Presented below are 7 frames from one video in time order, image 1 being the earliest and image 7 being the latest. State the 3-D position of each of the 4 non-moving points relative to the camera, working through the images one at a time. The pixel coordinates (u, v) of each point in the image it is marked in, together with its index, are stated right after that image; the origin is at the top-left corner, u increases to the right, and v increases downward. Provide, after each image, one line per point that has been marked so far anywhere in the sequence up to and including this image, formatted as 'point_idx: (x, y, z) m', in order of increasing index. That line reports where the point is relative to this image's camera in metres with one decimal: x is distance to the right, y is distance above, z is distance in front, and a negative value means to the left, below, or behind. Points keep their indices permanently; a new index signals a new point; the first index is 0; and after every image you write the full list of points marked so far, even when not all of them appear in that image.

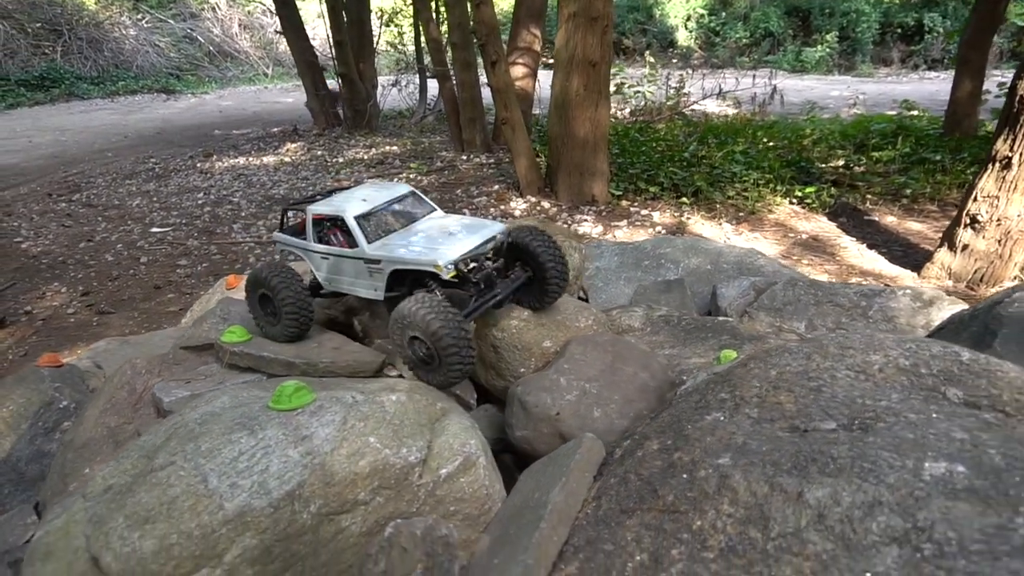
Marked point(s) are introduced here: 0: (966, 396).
0: (+1.3, -0.3, +2.0) m
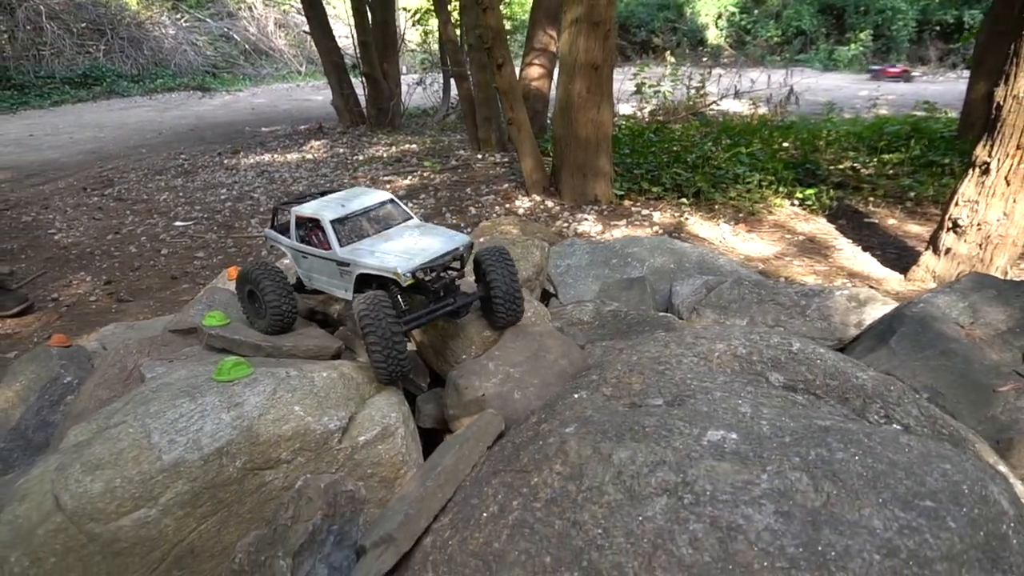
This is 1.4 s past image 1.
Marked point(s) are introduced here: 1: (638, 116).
0: (+0.9, -0.3, +2.2) m
1: (+2.7, +3.8, +15.5) m
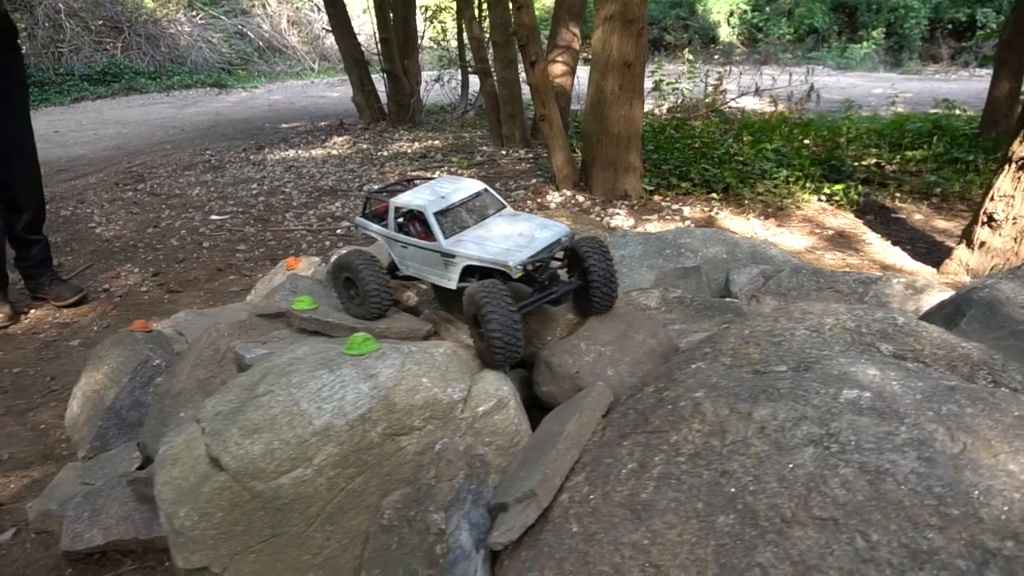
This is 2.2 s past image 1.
0: (+1.3, -0.2, +2.5) m
1: (+3.2, +3.9, +15.7) m
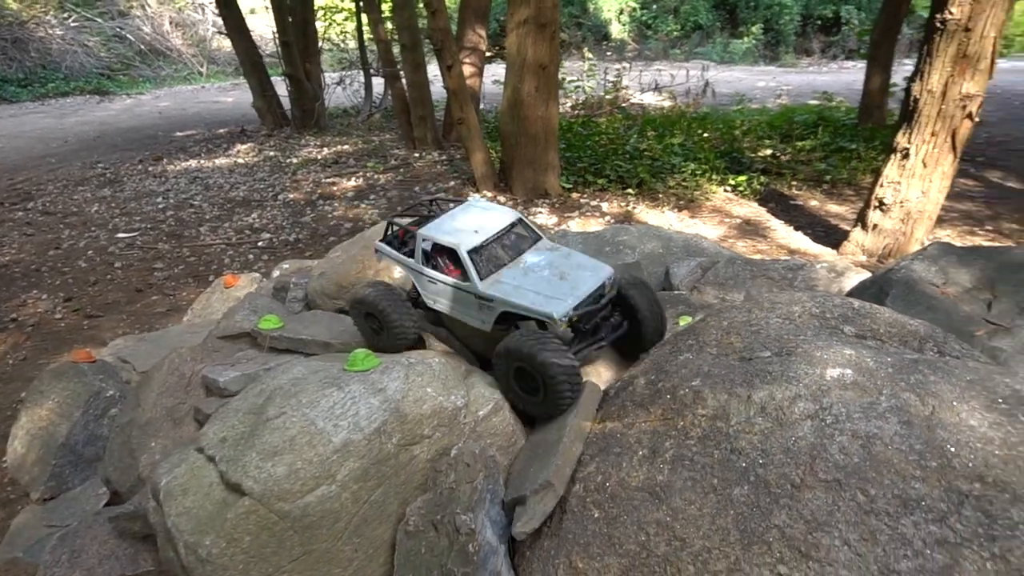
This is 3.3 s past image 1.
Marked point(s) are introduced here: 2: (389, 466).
0: (+1.4, -0.2, +2.8) m
1: (+1.2, +4.1, +16.2) m
2: (-0.5, -0.7, +2.8) m
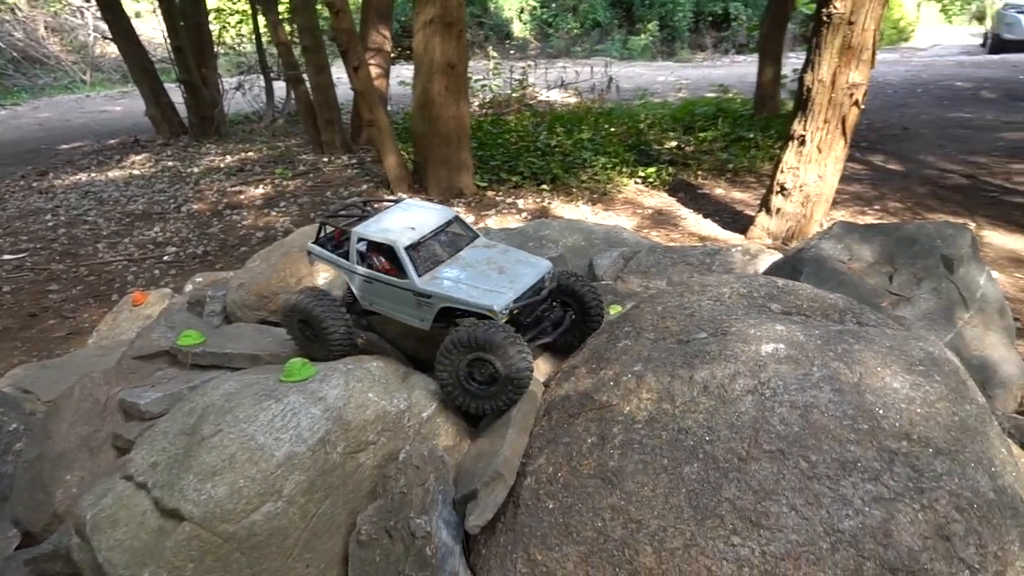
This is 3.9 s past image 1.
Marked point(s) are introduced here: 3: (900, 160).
0: (+1.1, -0.1, +3.0) m
1: (-0.8, +4.1, +16.2) m
2: (-0.7, -0.7, +2.8) m
3: (+5.5, +1.8, +10.1) m
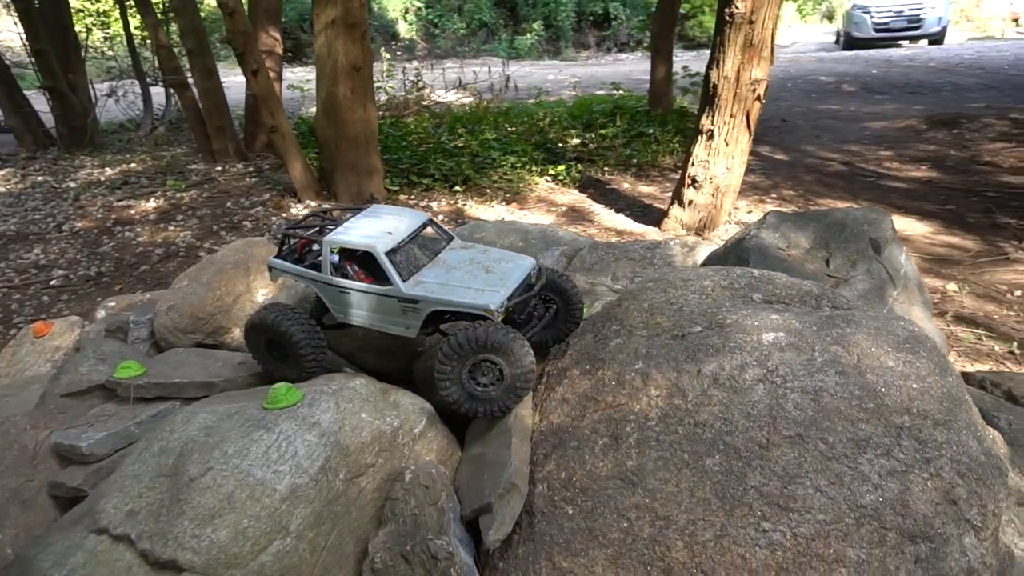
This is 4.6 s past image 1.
0: (+1.1, 0.0, +3.1) m
1: (-3.1, +4.0, +15.9) m
2: (-0.6, -0.8, +2.6) m
3: (+4.2, +2.1, +10.8) m
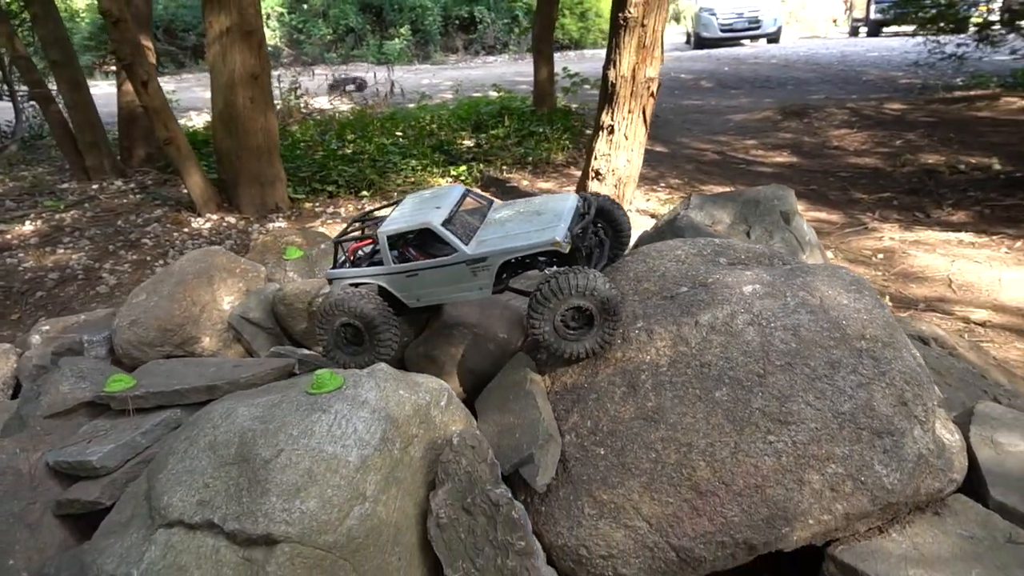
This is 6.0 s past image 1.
0: (+1.1, +0.1, +3.6) m
1: (-5.5, +3.7, +15.5) m
2: (-0.5, -0.7, +2.9) m
3: (+2.7, +2.4, +11.7) m
